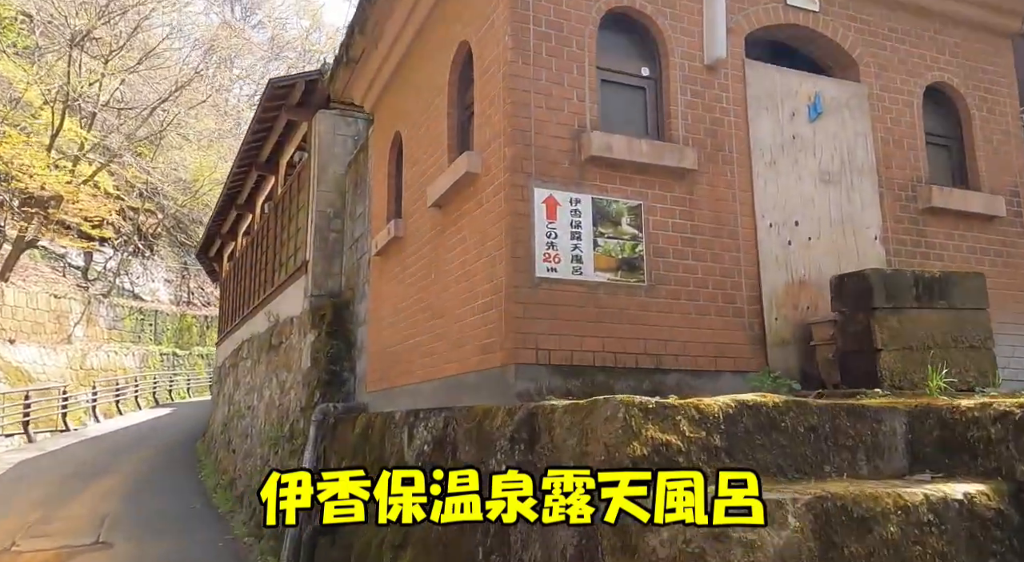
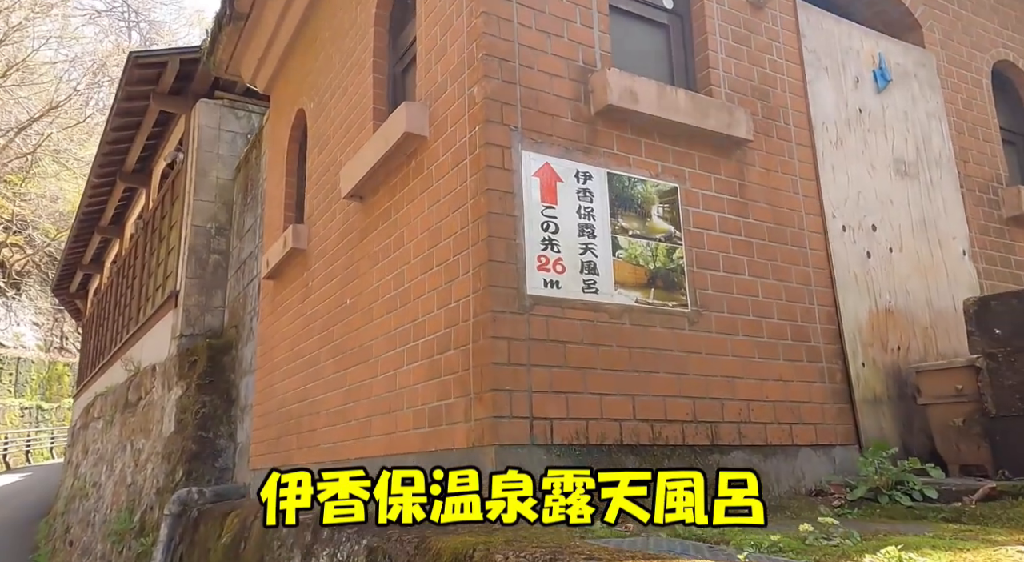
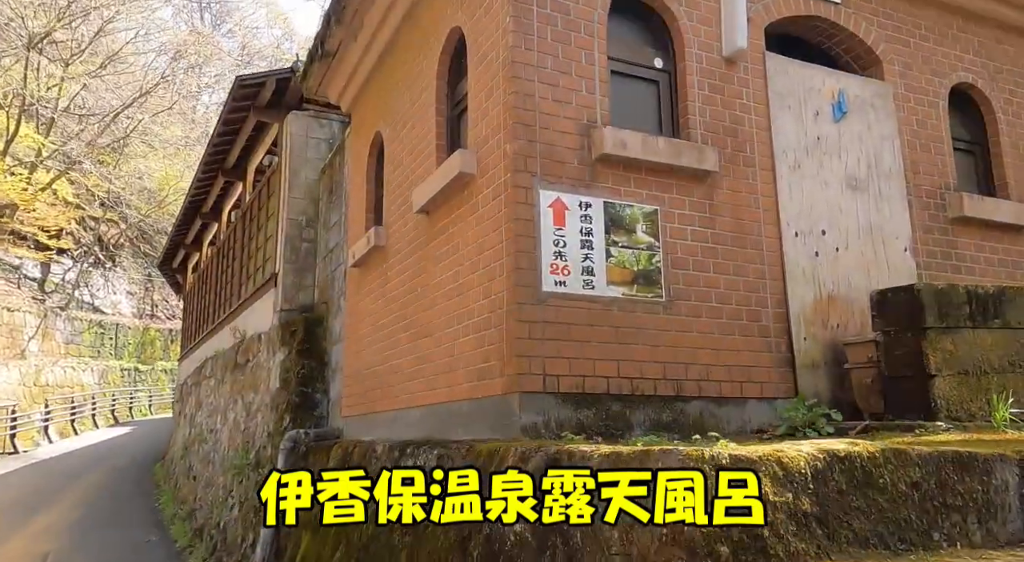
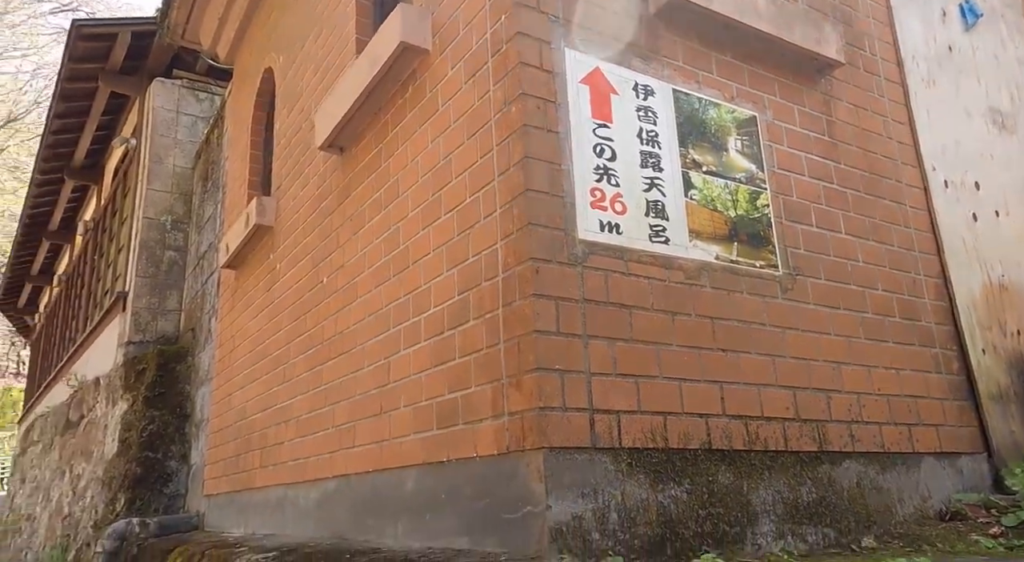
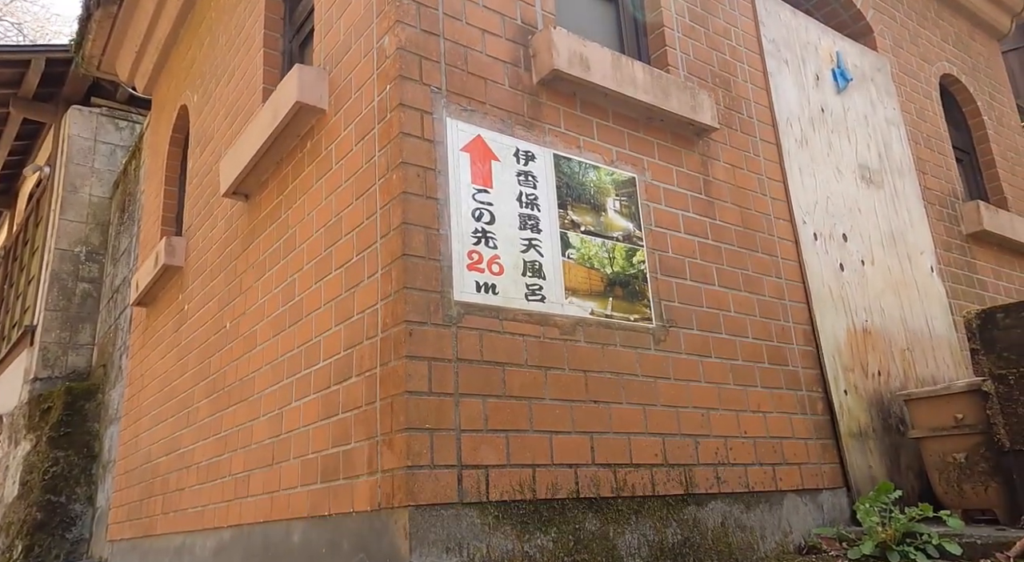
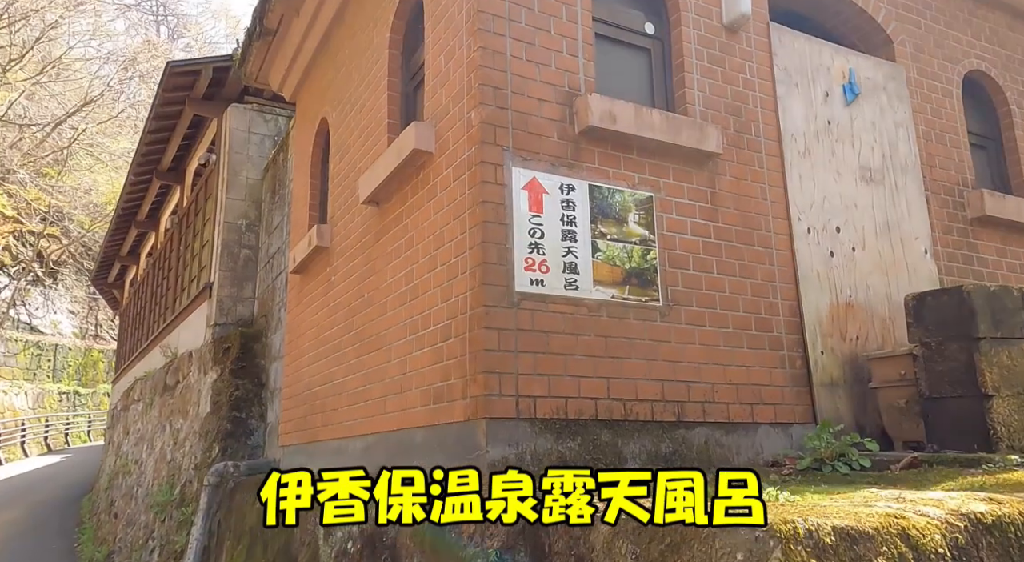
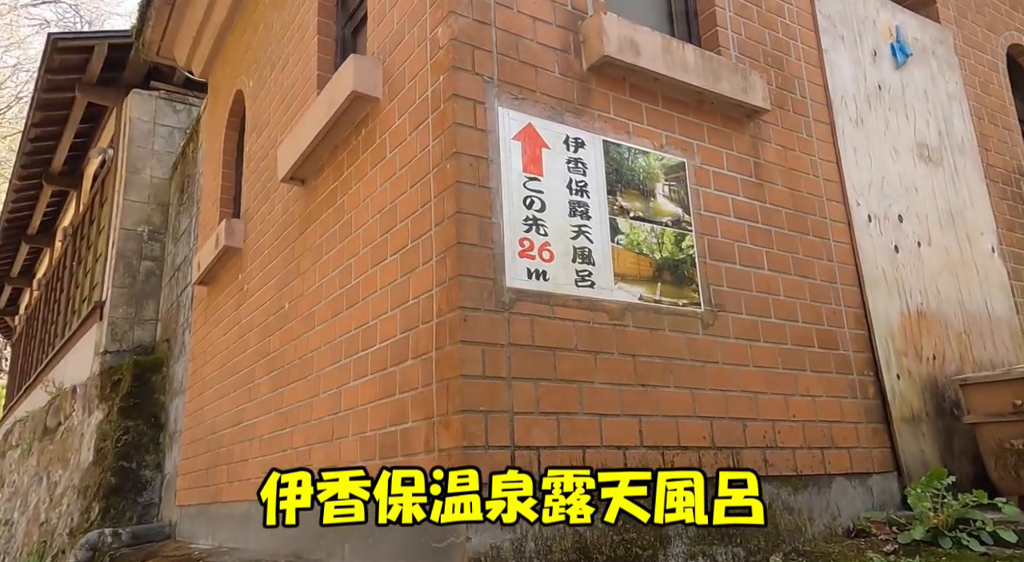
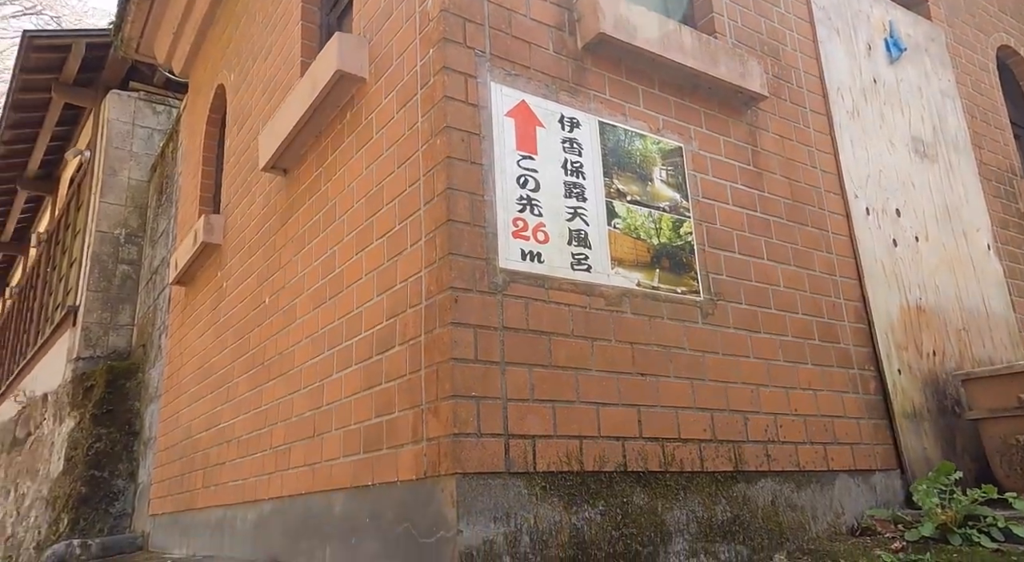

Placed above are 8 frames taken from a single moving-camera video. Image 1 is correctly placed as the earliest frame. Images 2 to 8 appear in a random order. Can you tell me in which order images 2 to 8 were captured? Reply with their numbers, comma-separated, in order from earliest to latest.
3, 6, 2, 7, 5, 8, 4
